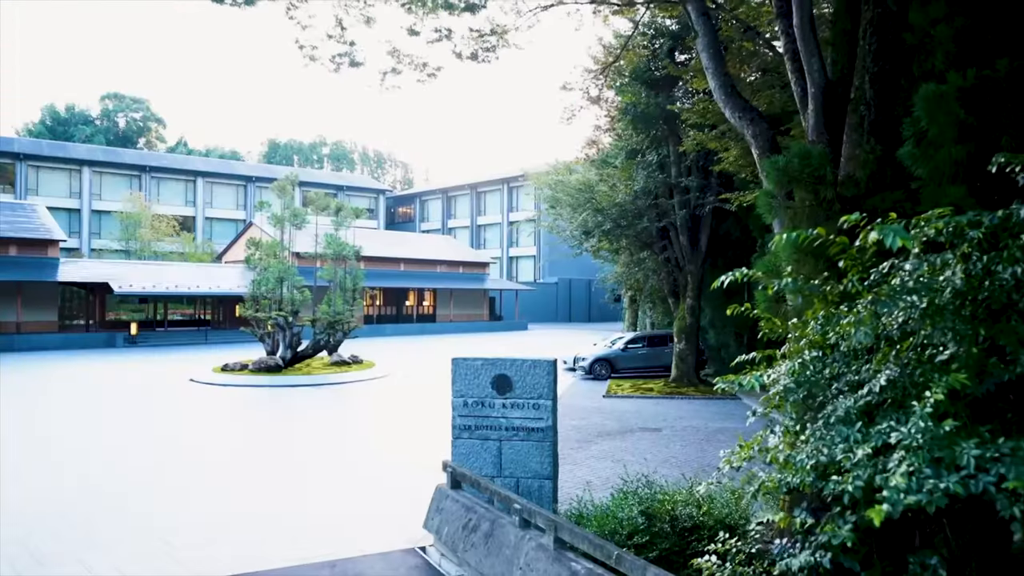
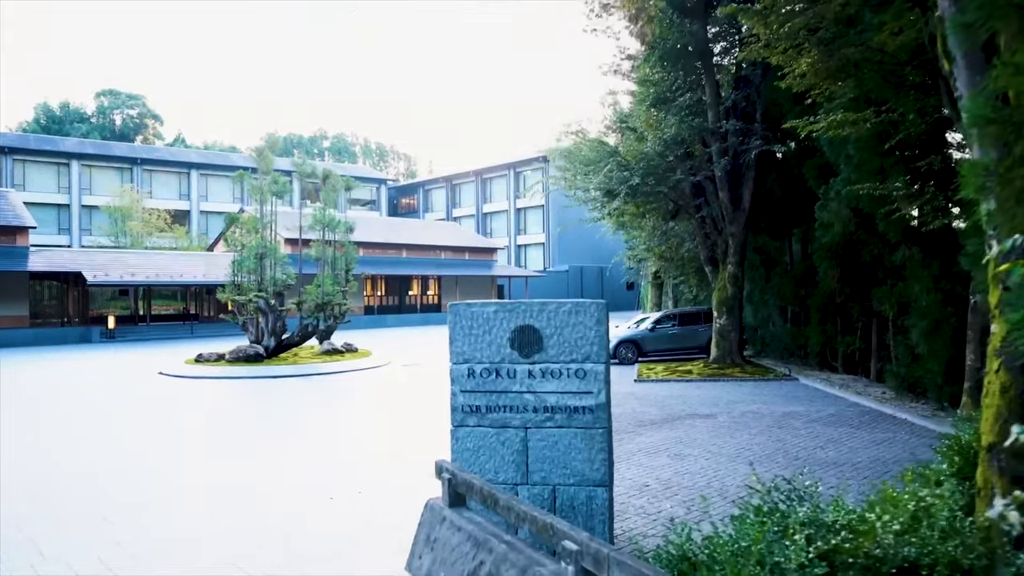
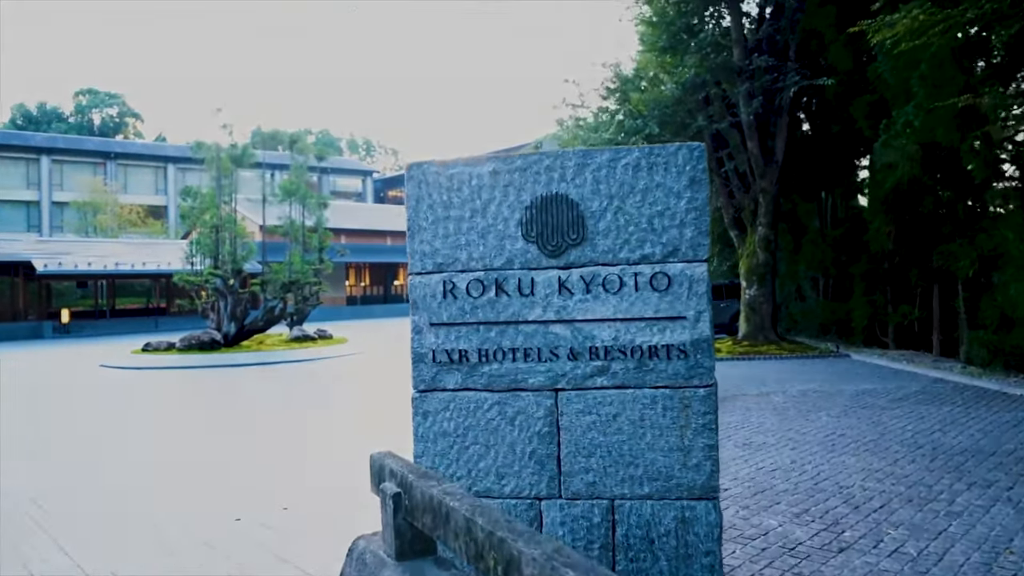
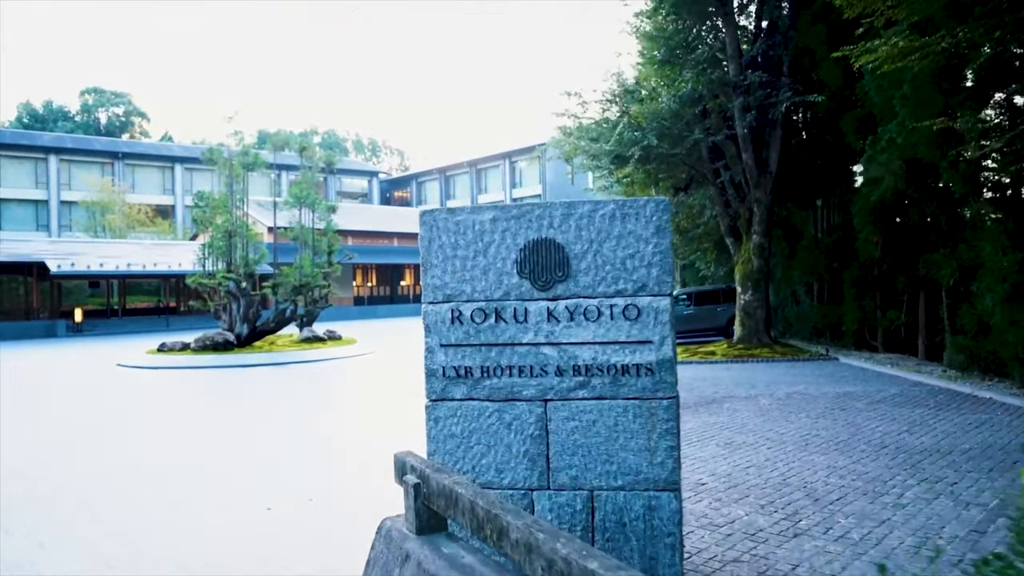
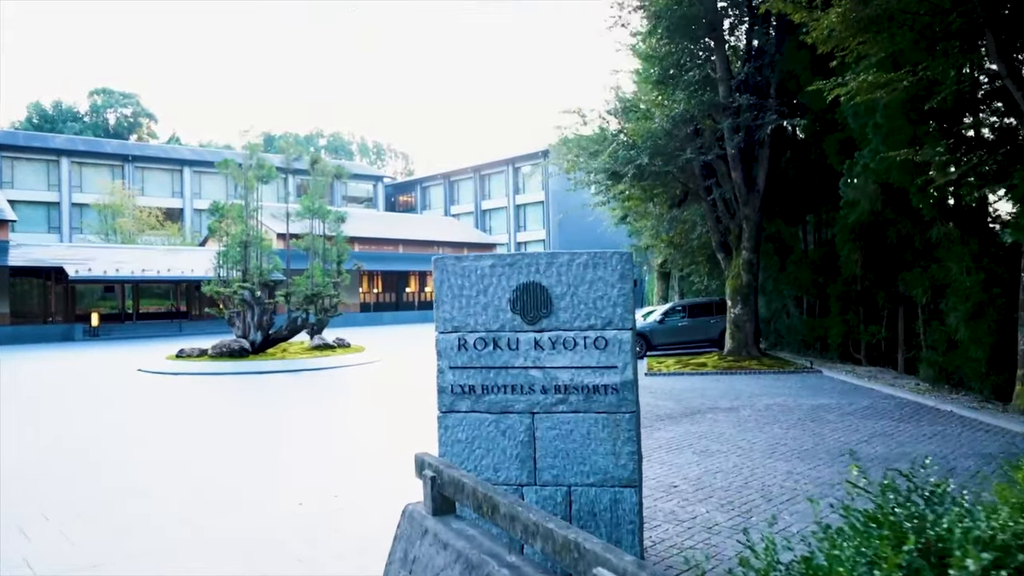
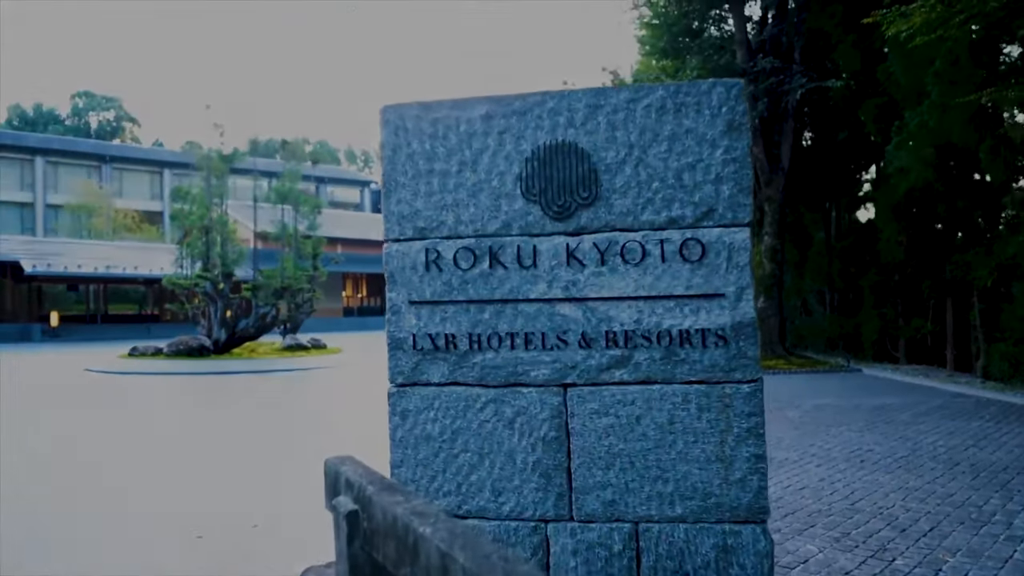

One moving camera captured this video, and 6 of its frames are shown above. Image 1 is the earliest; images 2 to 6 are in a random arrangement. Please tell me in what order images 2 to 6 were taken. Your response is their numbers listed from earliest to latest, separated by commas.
2, 5, 4, 3, 6
